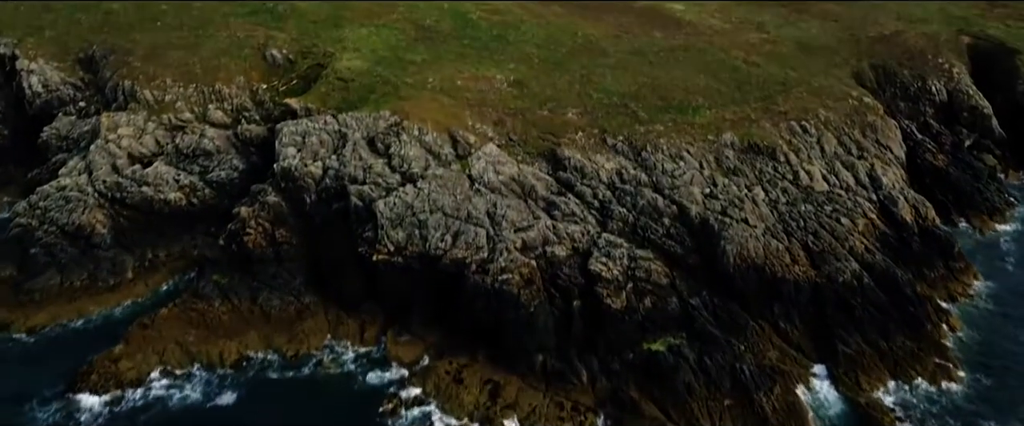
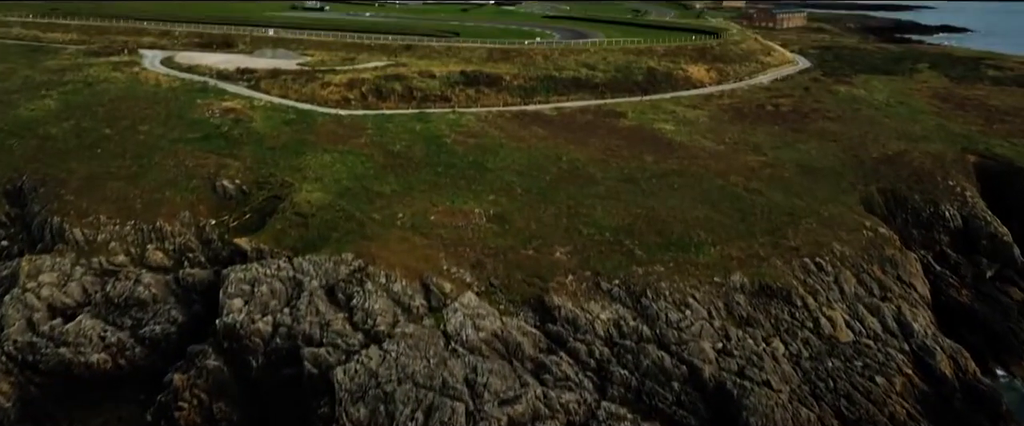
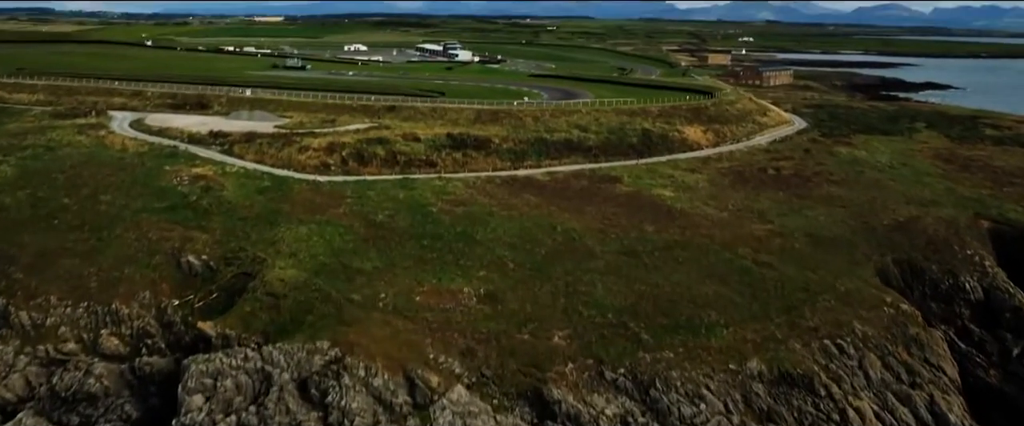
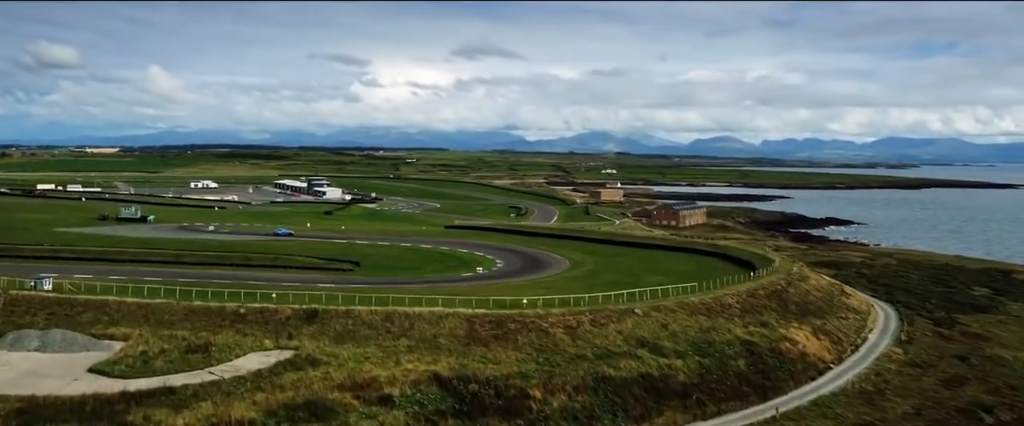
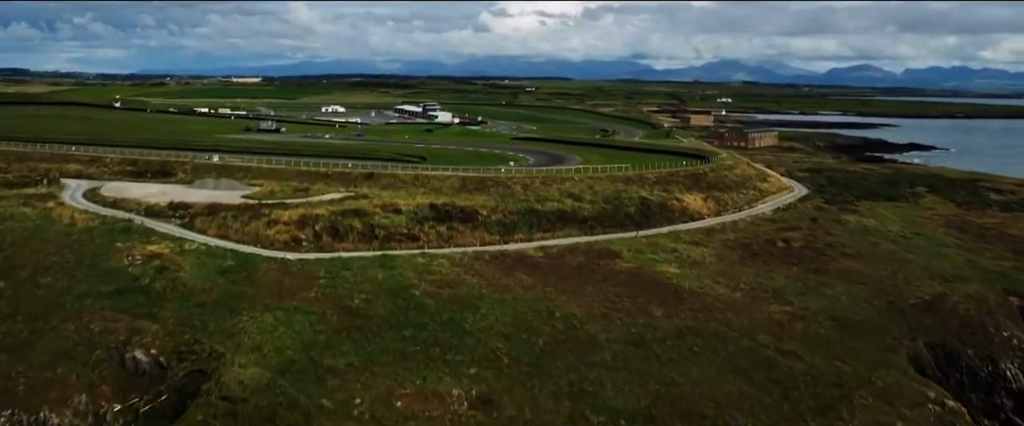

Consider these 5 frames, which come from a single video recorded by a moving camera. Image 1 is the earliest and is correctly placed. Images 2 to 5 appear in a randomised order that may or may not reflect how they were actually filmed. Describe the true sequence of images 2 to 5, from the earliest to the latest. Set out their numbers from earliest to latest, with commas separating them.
2, 3, 5, 4
